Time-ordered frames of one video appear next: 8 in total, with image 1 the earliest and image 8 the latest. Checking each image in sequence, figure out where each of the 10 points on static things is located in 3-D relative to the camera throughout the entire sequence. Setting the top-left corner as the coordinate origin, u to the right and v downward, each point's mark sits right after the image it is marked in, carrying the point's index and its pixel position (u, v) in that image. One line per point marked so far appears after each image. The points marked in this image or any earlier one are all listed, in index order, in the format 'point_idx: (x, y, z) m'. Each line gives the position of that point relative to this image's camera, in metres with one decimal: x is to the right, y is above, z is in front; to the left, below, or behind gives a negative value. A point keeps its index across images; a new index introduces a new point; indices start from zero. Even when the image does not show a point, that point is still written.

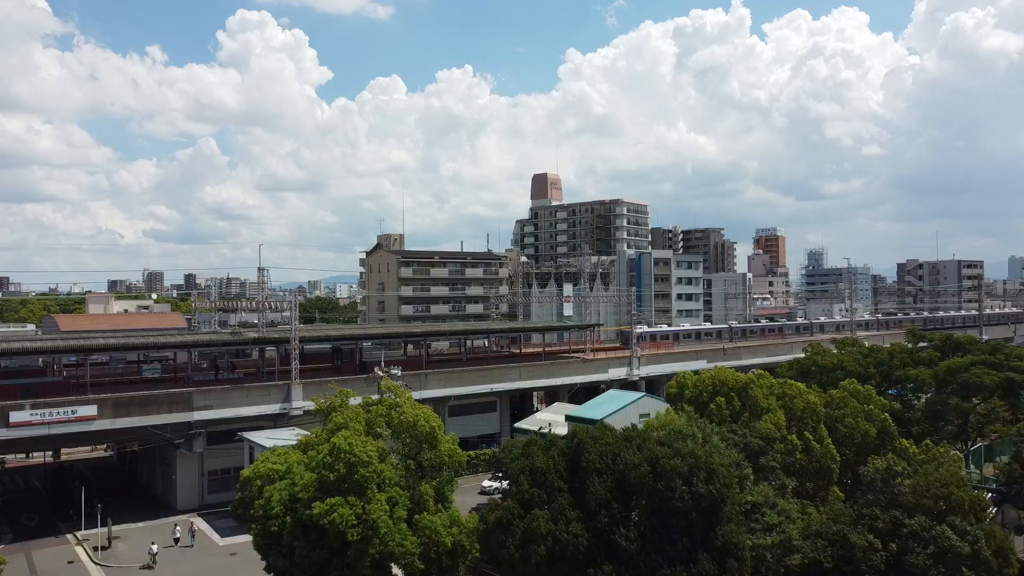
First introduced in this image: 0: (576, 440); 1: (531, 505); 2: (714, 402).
0: (+1.2, -2.8, +13.3) m
1: (+0.3, -3.7, +12.6) m
2: (+5.3, -2.9, +19.0) m
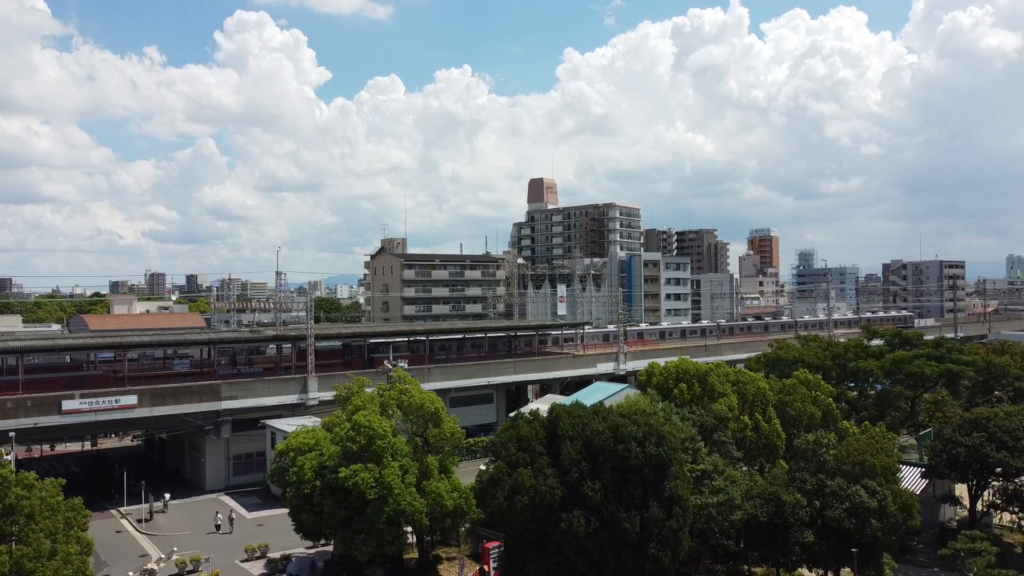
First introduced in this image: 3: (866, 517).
0: (+1.0, -2.8, +16.4) m
1: (+0.1, -3.8, +15.8) m
2: (+5.0, -3.0, +22.1) m
3: (+8.3, -5.4, +17.2) m
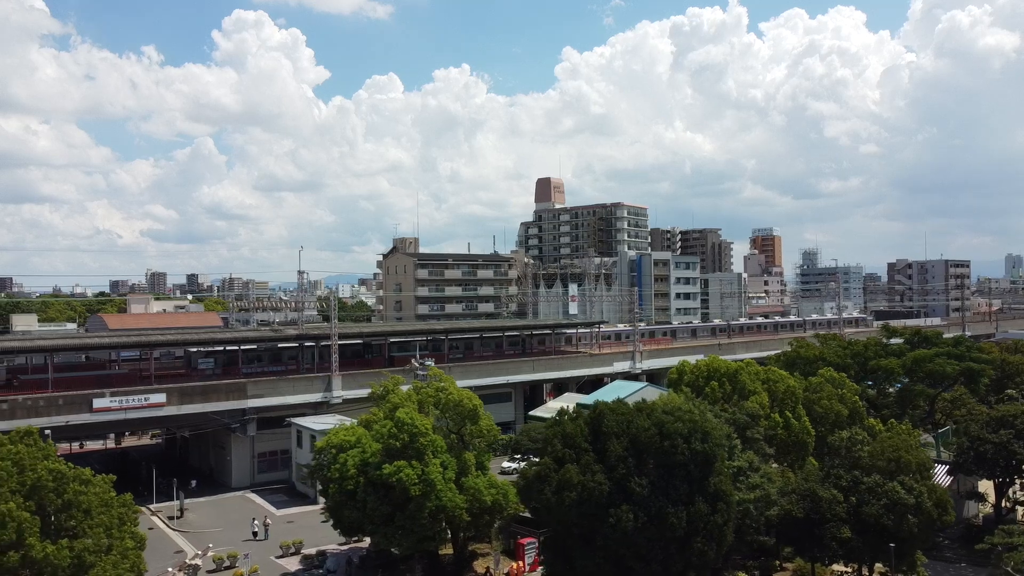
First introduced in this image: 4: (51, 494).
0: (+2.0, -2.8, +16.7) m
1: (+1.1, -3.8, +16.0) m
2: (+6.1, -3.0, +22.4) m
3: (+9.4, -5.4, +17.5) m
4: (-9.4, -4.2, +14.9) m
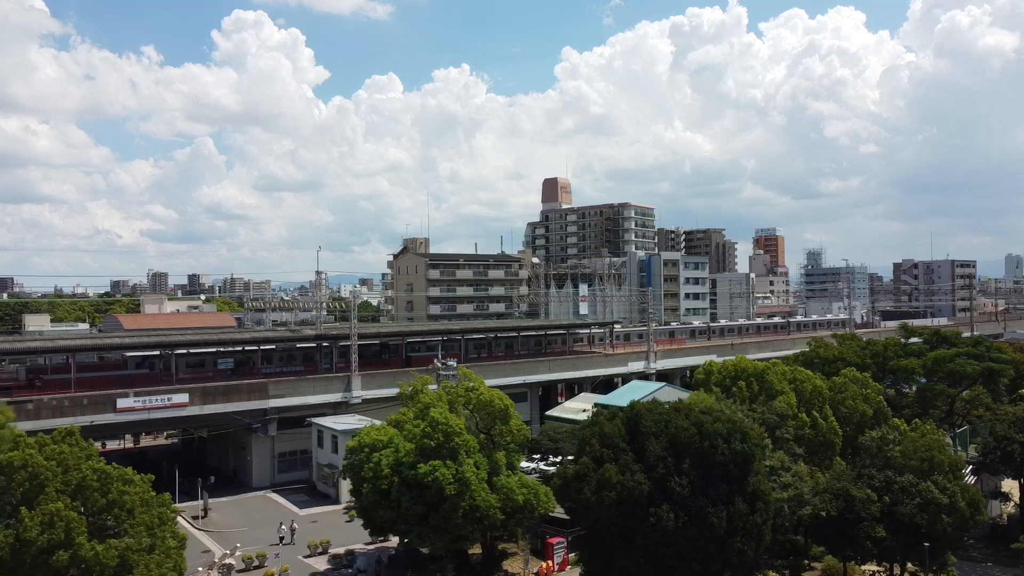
0: (+2.8, -2.8, +16.8) m
1: (+2.0, -3.8, +16.1) m
2: (+6.9, -3.0, +22.5) m
3: (+10.2, -5.4, +17.5) m
4: (-8.5, -4.2, +14.9) m
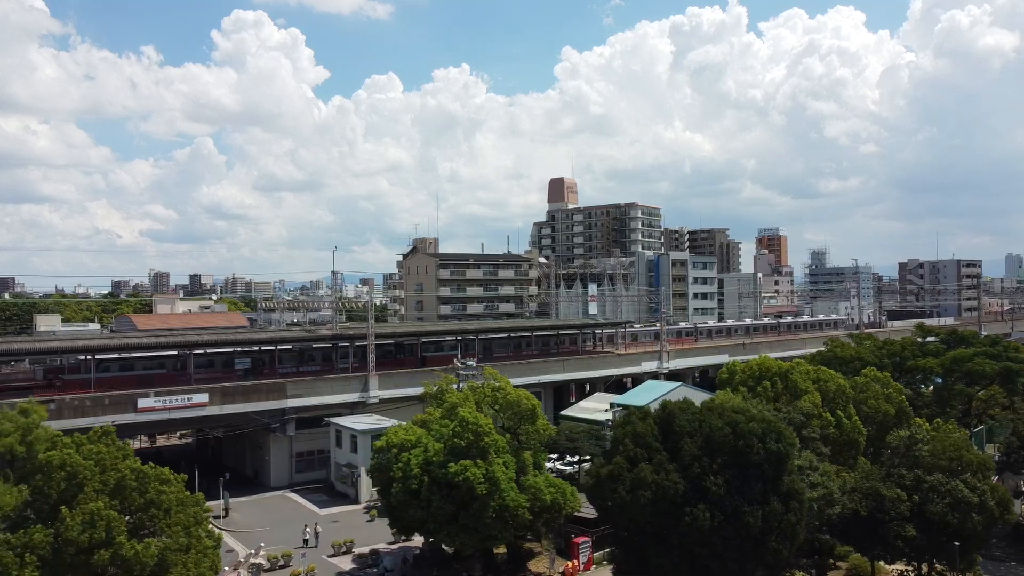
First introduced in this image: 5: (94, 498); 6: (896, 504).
0: (+3.6, -2.8, +16.8) m
1: (+2.7, -3.8, +16.2) m
2: (+7.7, -3.0, +22.5) m
3: (+11.0, -5.4, +17.6) m
4: (-7.8, -4.2, +15.0) m
5: (-8.3, -4.2, +14.4) m
6: (+9.5, -5.3, +18.0) m
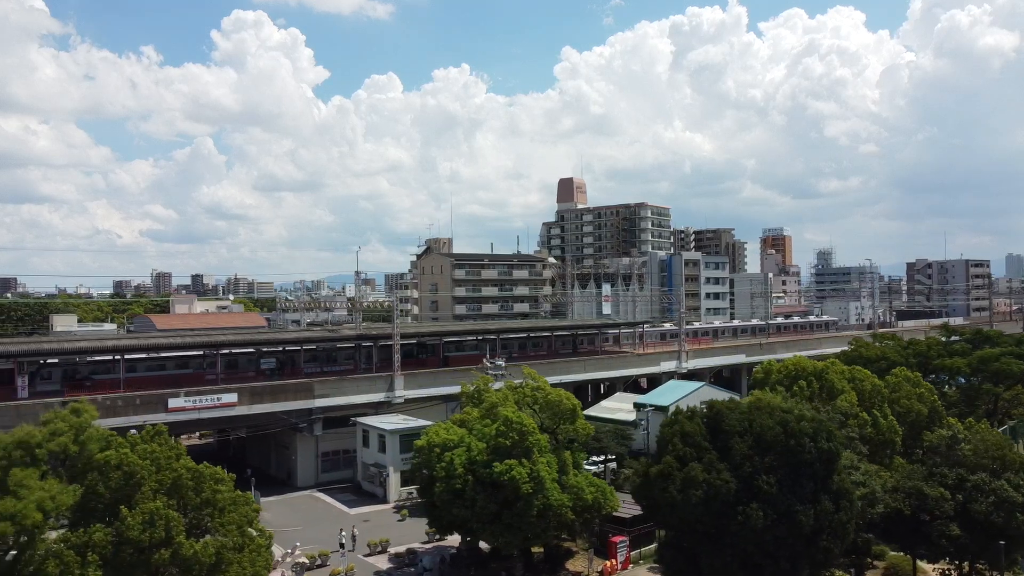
0: (+4.7, -2.8, +16.8) m
1: (+3.9, -3.8, +16.2) m
2: (+8.8, -3.0, +22.6) m
3: (+12.1, -5.4, +17.6) m
4: (-6.6, -4.2, +15.0) m
5: (-7.2, -4.2, +14.5) m
6: (+10.6, -5.3, +18.0) m
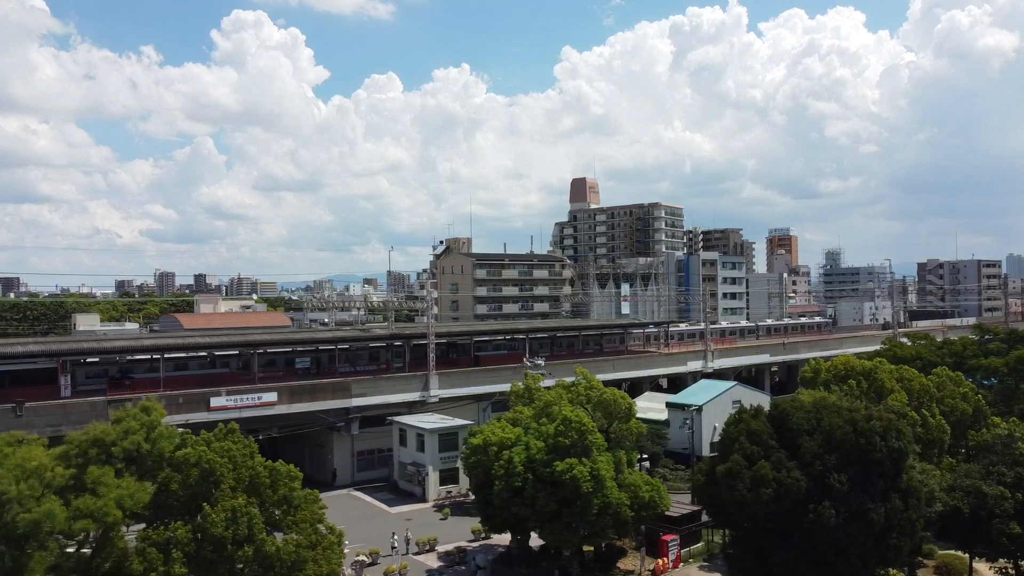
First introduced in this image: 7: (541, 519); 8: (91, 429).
0: (+6.3, -2.8, +16.9) m
1: (+5.4, -3.8, +16.3) m
2: (+10.3, -3.0, +22.7) m
3: (+13.6, -5.4, +17.7) m
4: (-5.1, -4.2, +15.1) m
5: (-5.6, -4.2, +14.6) m
6: (+12.1, -5.3, +18.1) m
7: (+0.8, -5.9, +18.7) m
8: (-9.1, -3.0, +15.7) m
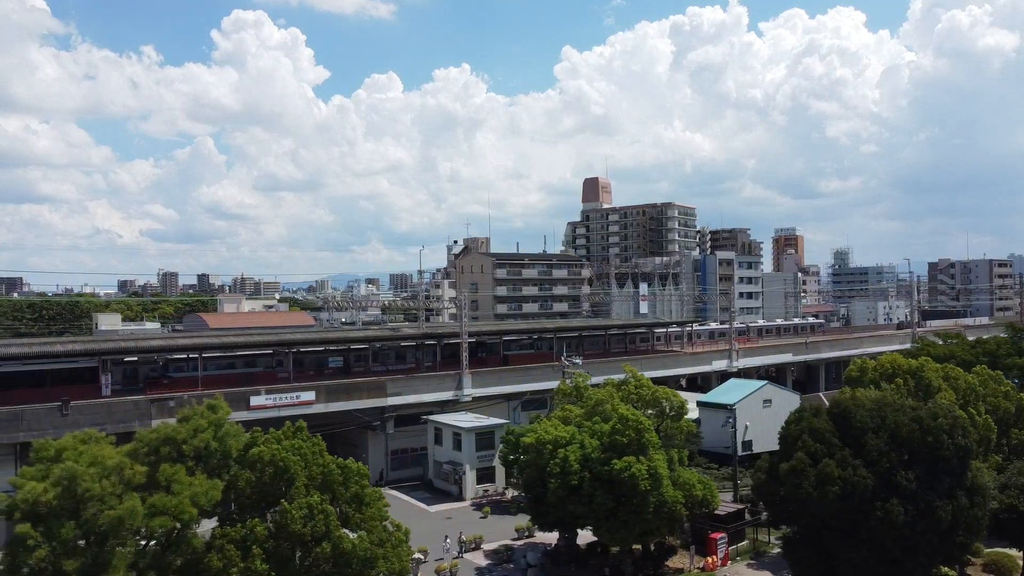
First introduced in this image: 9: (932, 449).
0: (+7.7, -2.8, +17.0) m
1: (+6.9, -3.8, +16.4) m
2: (+11.8, -2.9, +22.7) m
3: (+15.1, -5.3, +17.8) m
4: (-3.6, -4.2, +15.2) m
5: (-4.2, -4.1, +14.6) m
6: (+13.6, -5.3, +18.2) m
7: (+2.2, -5.9, +18.8) m
8: (-7.6, -3.0, +15.8) m
9: (+9.1, -3.5, +16.0) m
